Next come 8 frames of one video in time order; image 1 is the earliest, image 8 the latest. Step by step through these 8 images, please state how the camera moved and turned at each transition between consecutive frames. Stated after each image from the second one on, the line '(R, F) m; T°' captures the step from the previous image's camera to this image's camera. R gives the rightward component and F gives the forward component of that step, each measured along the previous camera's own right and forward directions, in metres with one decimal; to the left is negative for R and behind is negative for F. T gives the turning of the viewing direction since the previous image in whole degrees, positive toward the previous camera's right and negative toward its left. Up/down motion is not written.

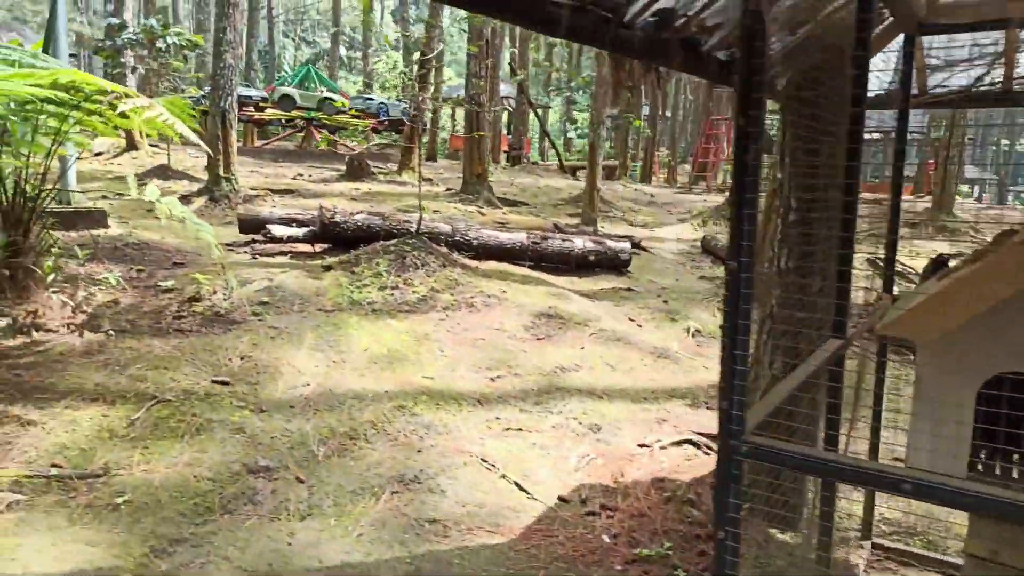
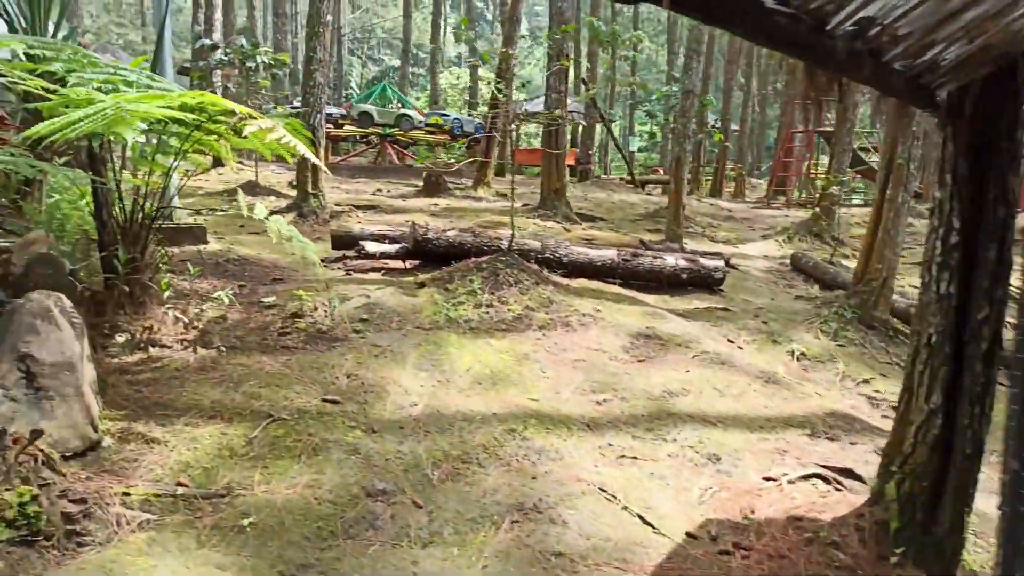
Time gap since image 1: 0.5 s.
(-0.3, +0.1) m; -4°
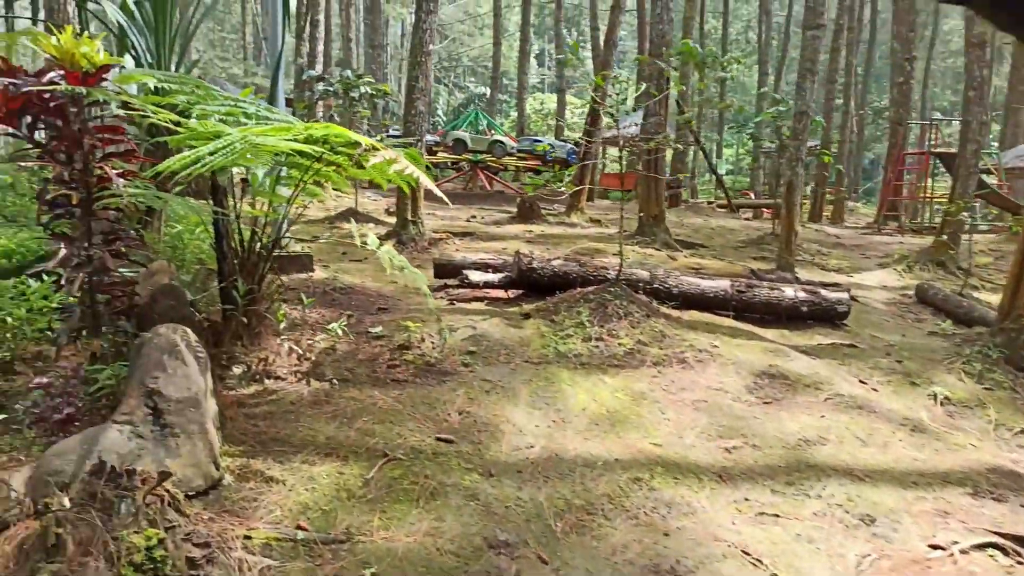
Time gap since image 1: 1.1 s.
(-0.2, +0.2) m; -6°
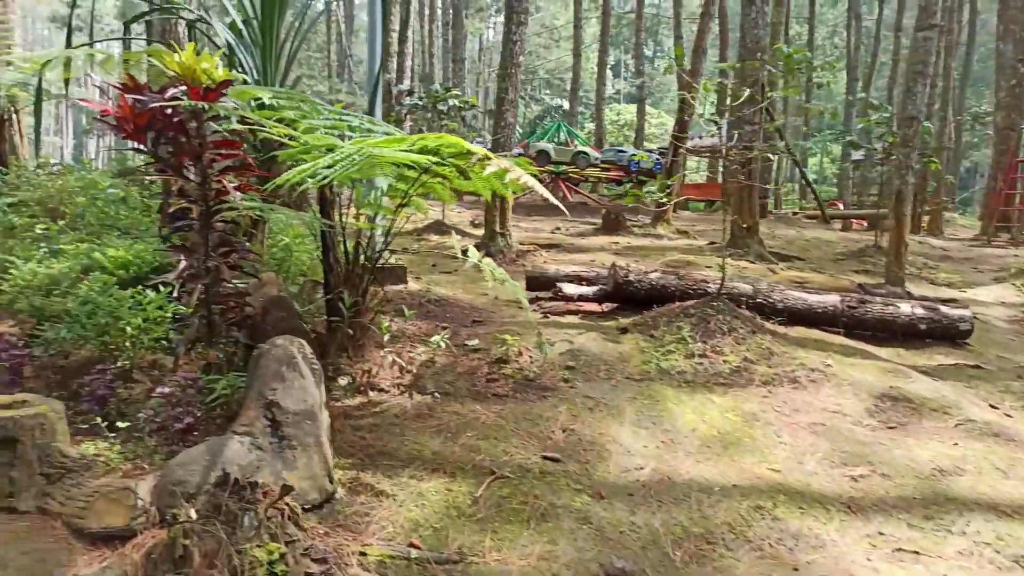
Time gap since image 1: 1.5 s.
(-0.2, +0.1) m; -6°
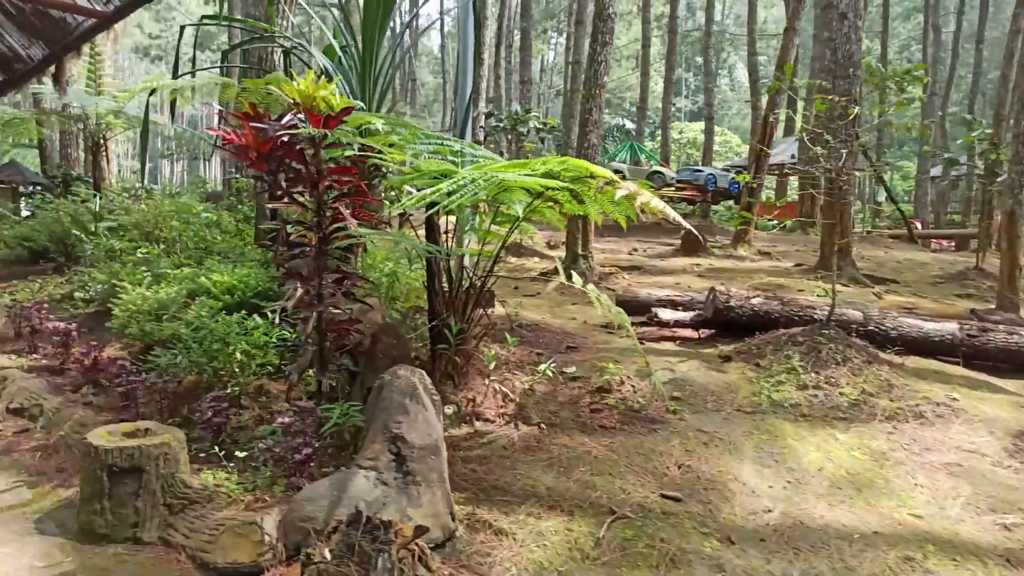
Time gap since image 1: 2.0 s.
(-0.3, +0.1) m; -4°
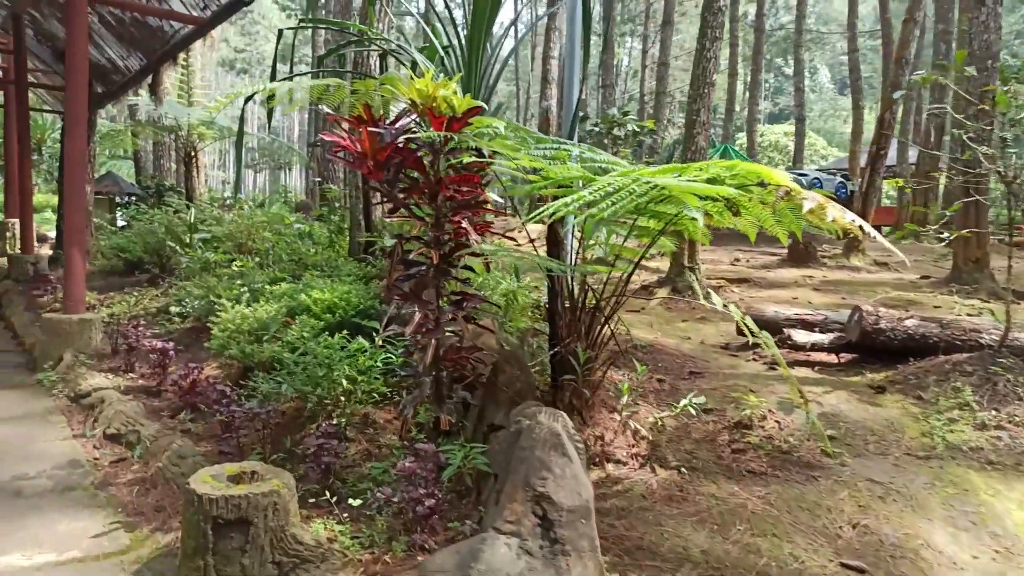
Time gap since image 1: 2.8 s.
(-0.3, +0.4) m; -5°
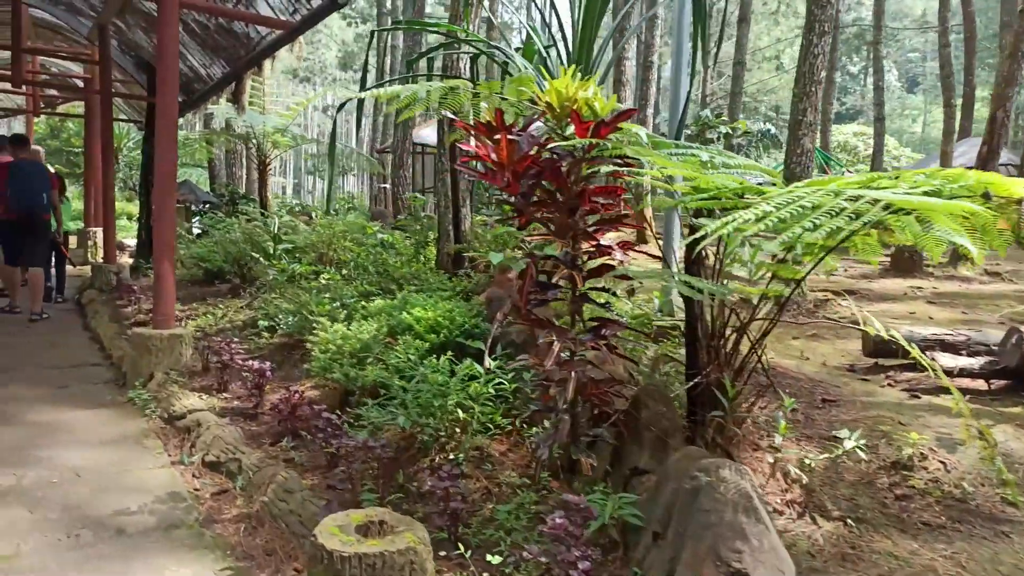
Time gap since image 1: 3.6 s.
(-0.3, +0.3) m; -4°
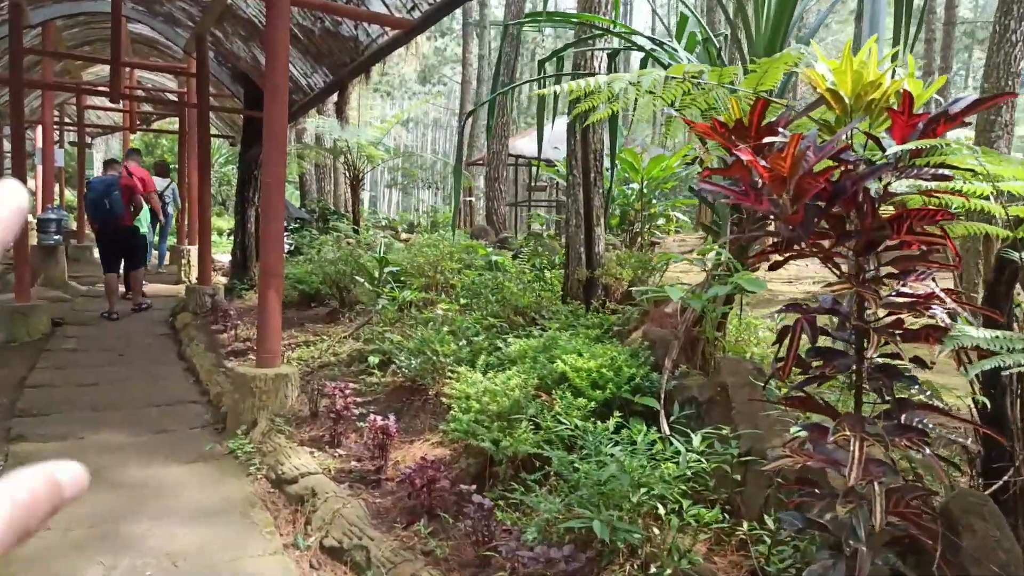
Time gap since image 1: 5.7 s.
(-0.5, +0.7) m; -6°
